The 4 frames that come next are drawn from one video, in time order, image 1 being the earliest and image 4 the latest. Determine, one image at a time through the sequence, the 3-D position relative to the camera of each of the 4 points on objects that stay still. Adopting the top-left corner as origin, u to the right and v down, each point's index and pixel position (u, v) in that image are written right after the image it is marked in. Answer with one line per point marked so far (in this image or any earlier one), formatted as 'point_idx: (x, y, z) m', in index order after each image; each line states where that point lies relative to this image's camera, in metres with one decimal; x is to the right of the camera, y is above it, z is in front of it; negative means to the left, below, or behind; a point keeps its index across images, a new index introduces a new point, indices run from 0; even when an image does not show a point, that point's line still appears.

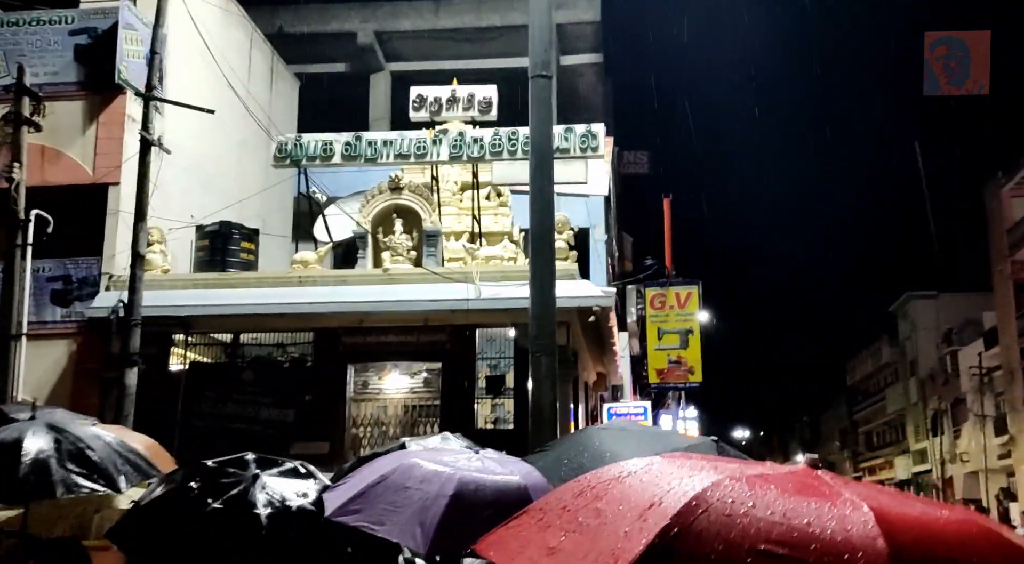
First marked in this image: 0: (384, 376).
0: (-1.8, -1.4, +15.0) m
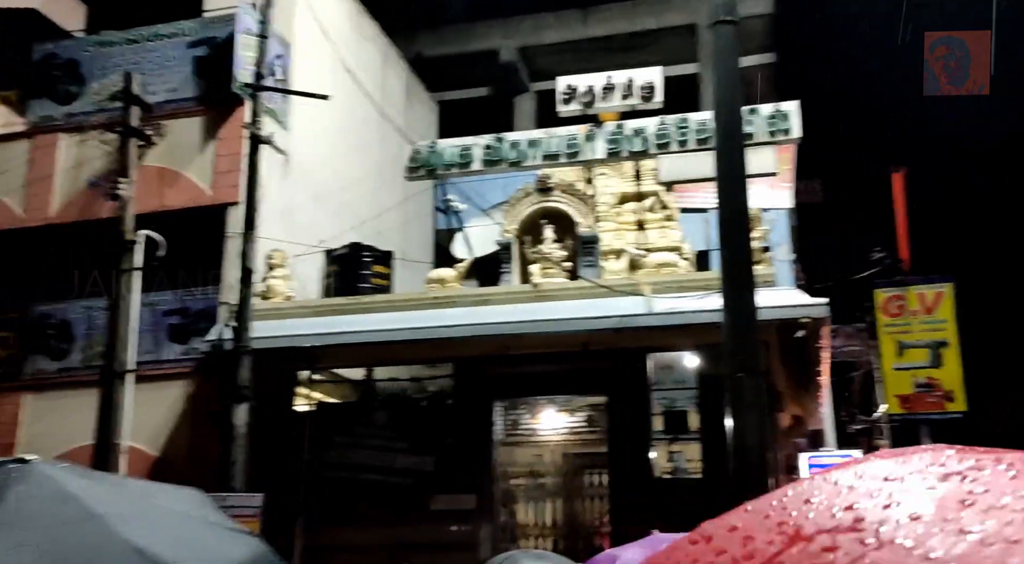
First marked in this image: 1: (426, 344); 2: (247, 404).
0: (+0.3, -1.6, +12.6) m
1: (-1.0, -0.7, +12.1) m
2: (-2.7, -1.2, +10.6) m
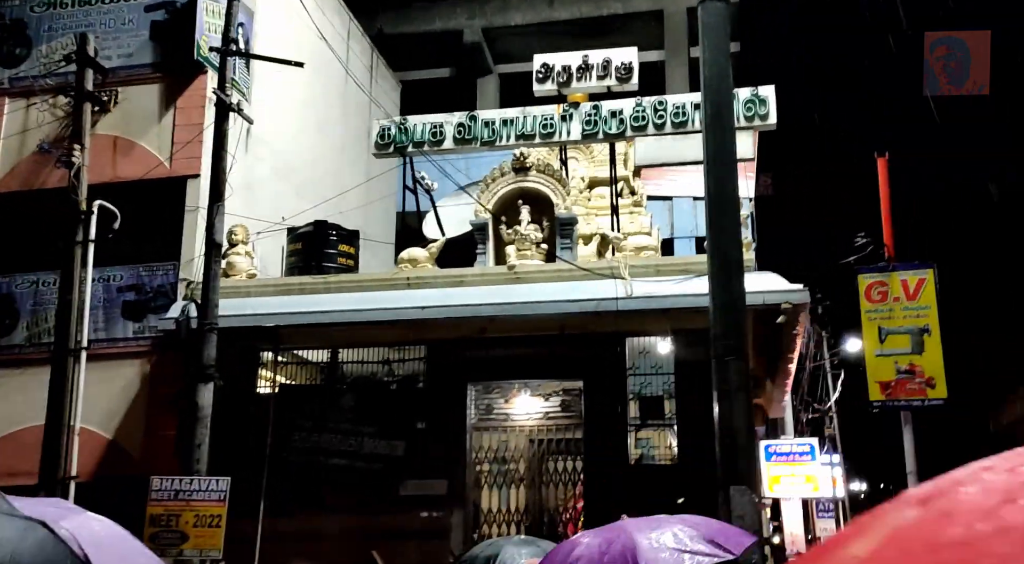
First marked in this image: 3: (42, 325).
0: (0.0, -1.4, +12.3) m
1: (-1.3, -0.5, +11.7) m
2: (-2.9, -1.0, +10.1) m
3: (-5.7, -0.5, +12.6) m
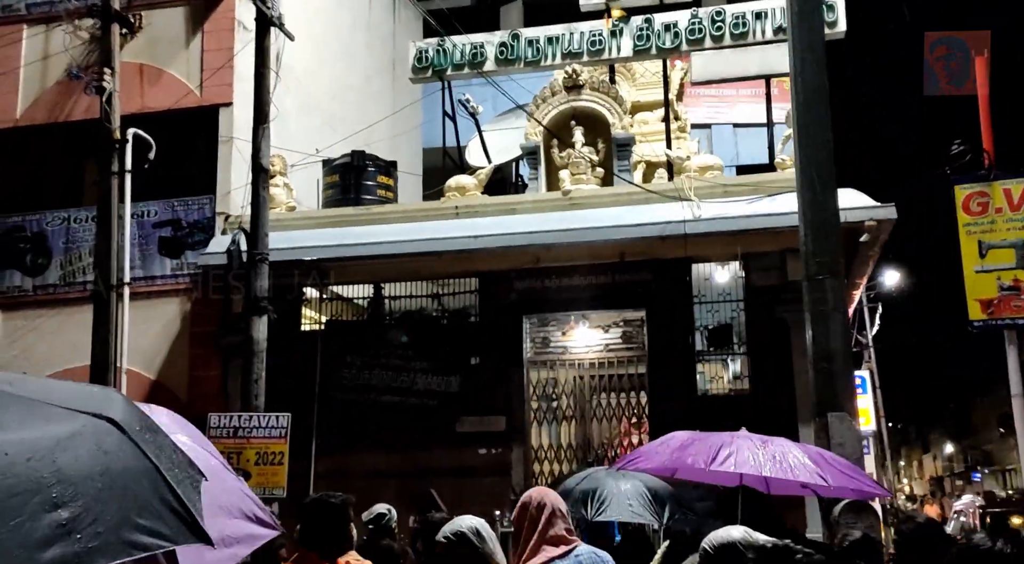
0: (+0.6, -0.6, +11.8) m
1: (-0.7, +0.3, +11.1) m
2: (-2.3, -0.3, +9.6) m
3: (-5.1, +0.2, +12.1) m
